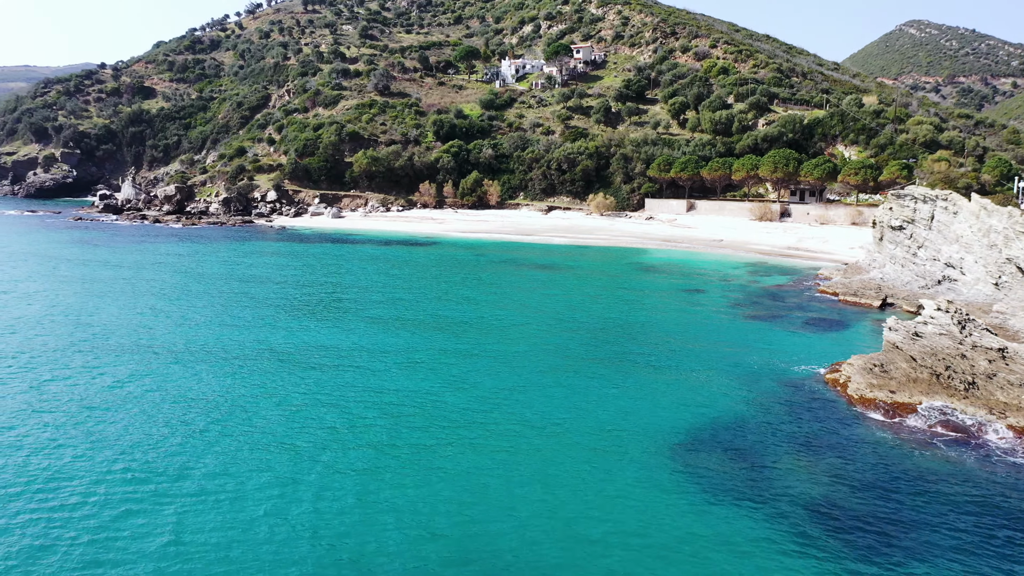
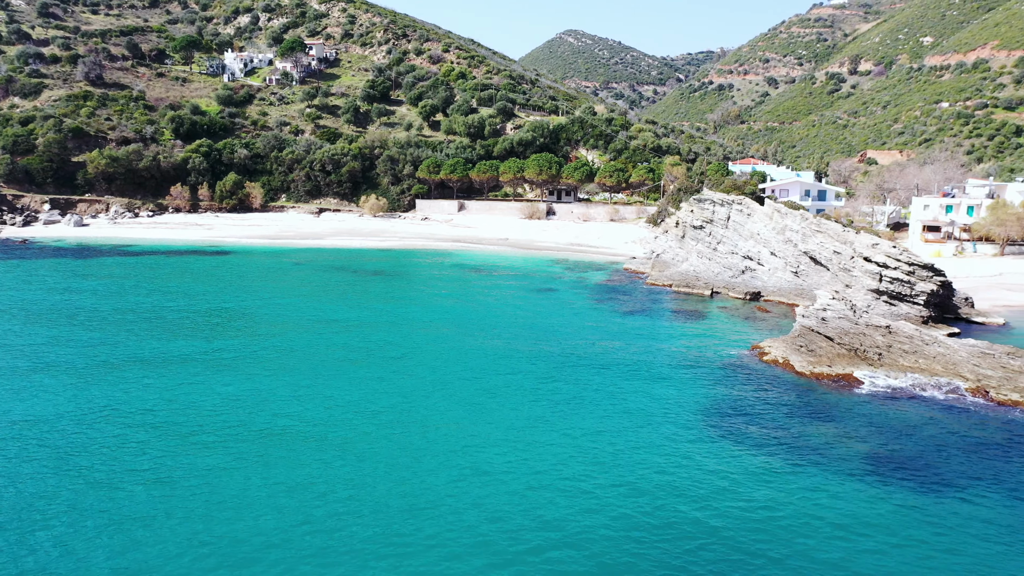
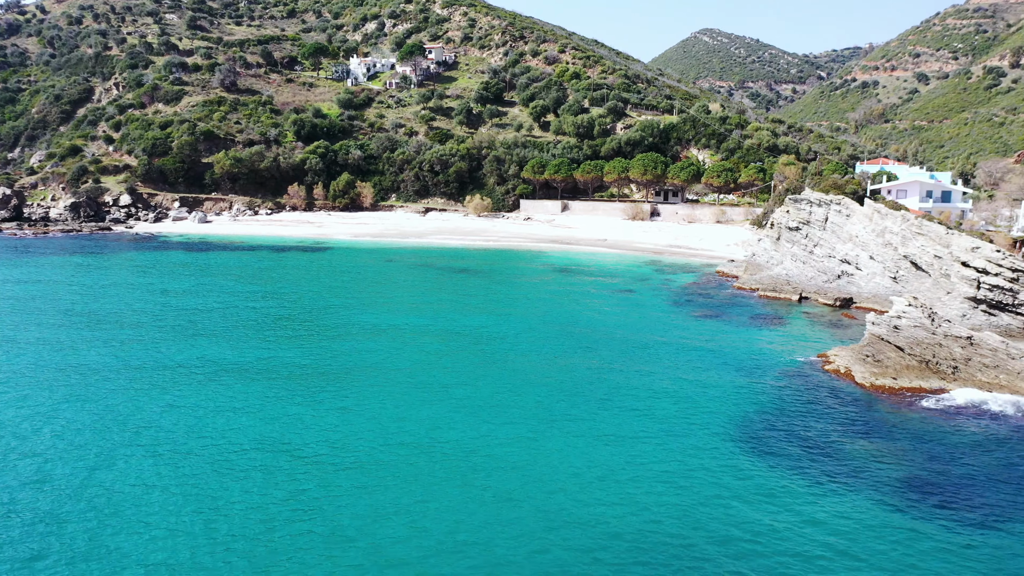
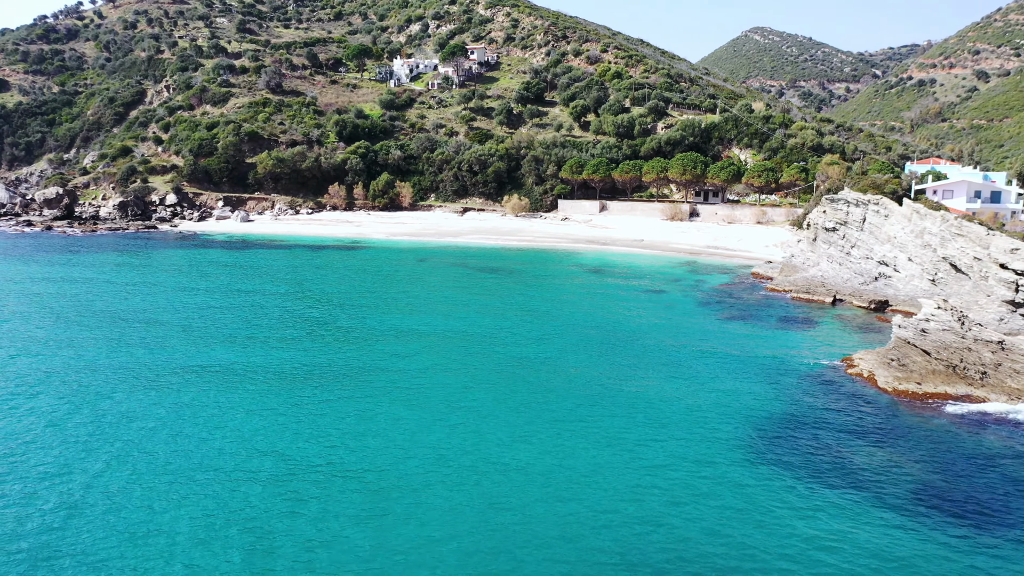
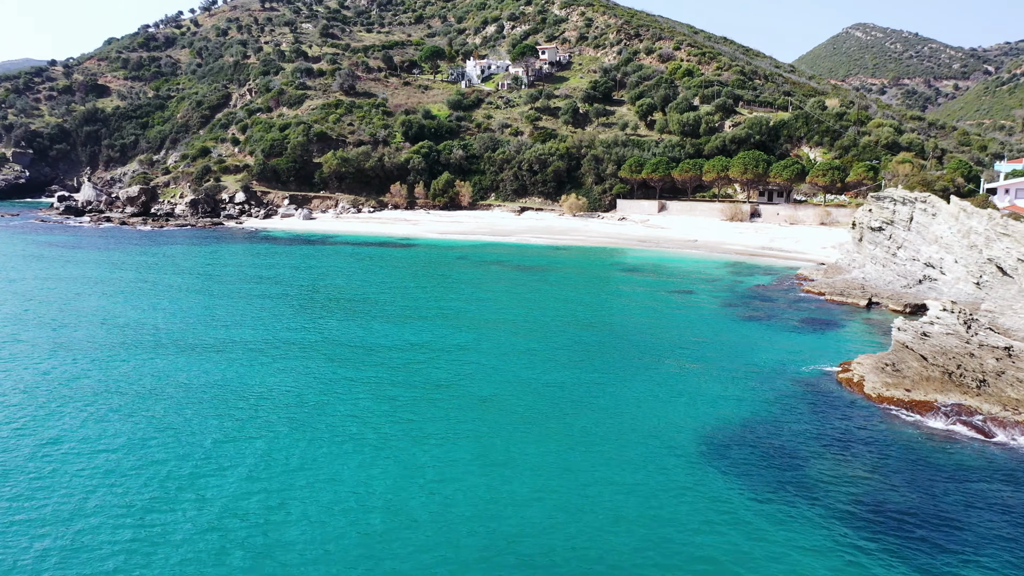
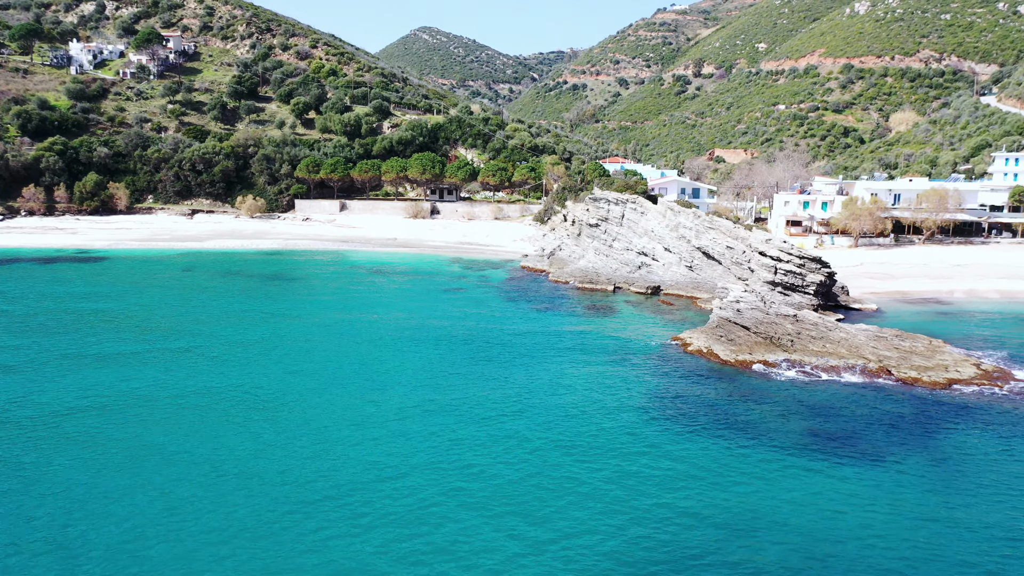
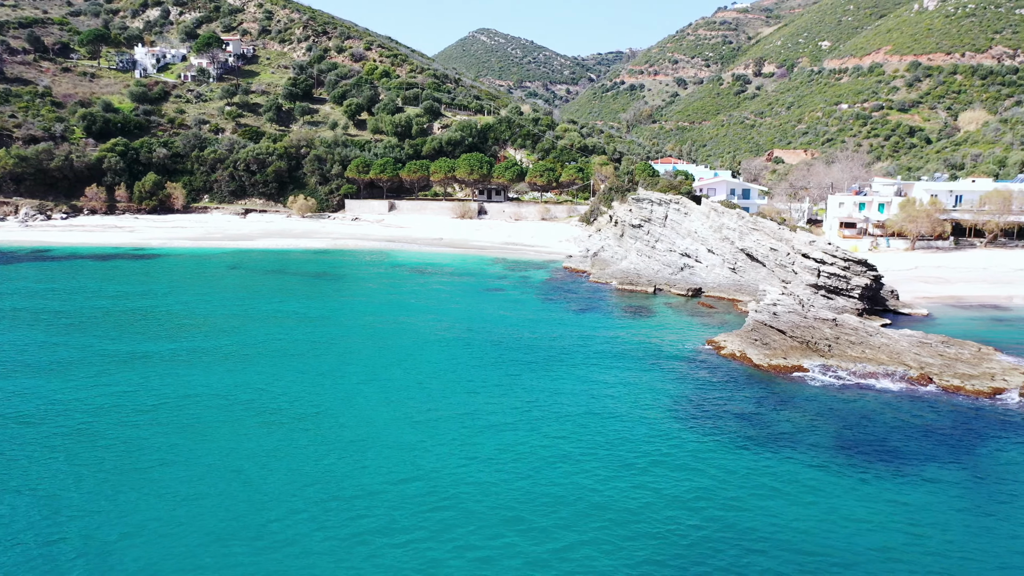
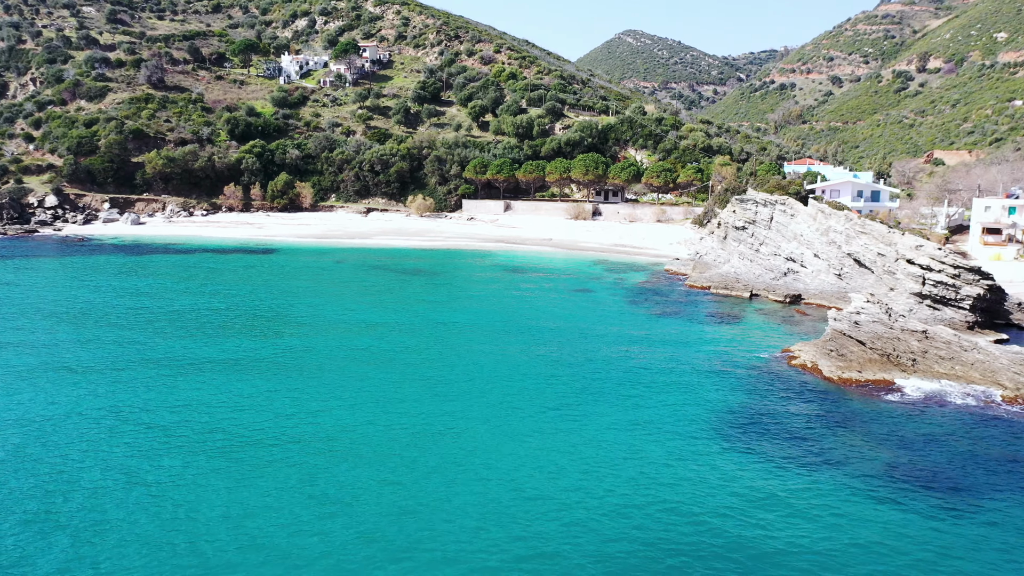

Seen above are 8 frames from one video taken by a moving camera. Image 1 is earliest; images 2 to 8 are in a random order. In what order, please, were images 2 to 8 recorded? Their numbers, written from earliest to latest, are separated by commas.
5, 4, 3, 8, 2, 7, 6
